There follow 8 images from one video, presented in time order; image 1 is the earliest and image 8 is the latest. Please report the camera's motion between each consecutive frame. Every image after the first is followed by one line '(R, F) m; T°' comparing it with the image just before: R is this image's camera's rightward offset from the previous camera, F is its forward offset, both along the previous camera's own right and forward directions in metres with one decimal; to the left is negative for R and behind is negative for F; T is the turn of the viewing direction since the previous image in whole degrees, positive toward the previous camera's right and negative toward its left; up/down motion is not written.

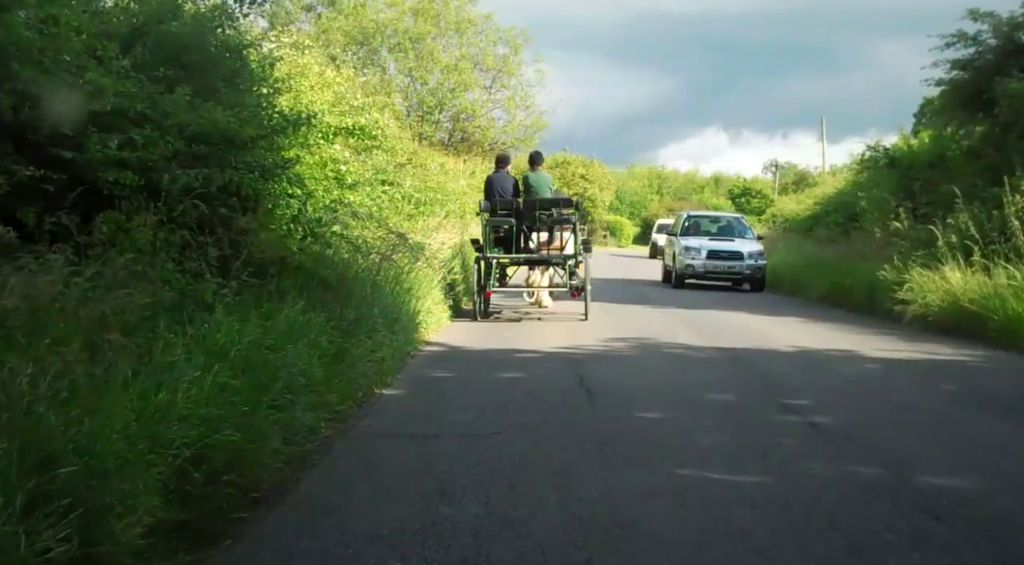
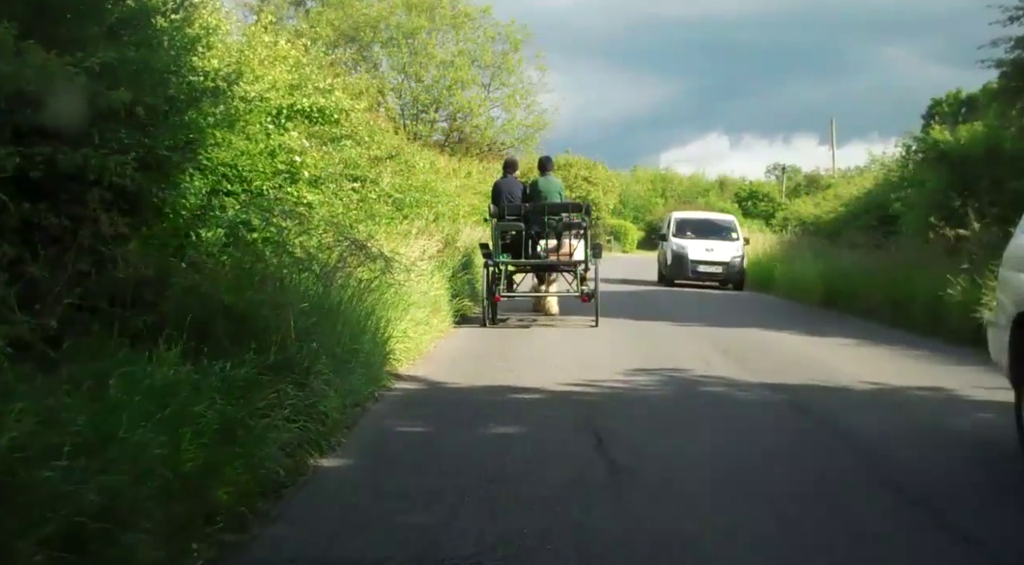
(+0.1, +3.0) m; 0°
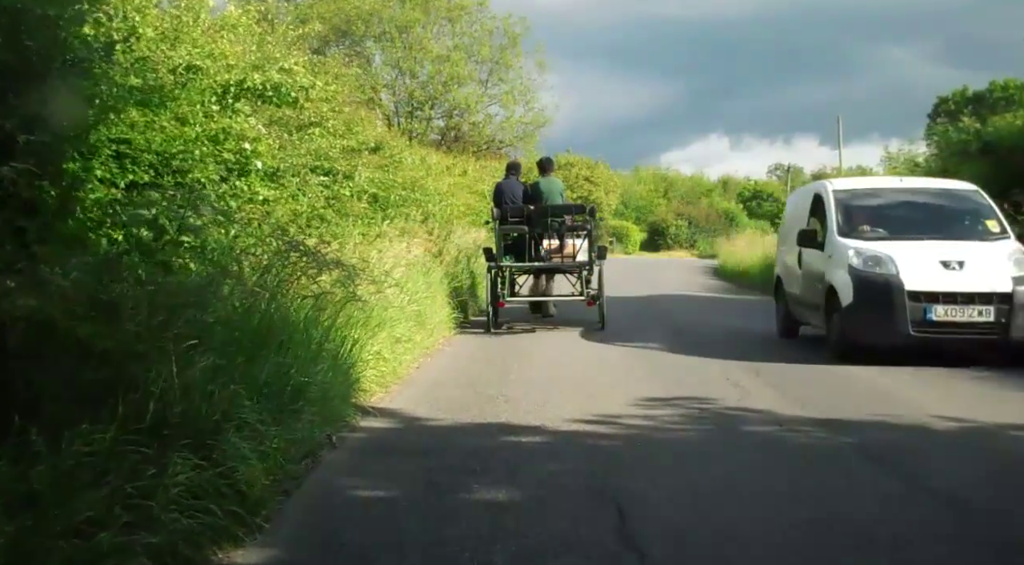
(+0.1, +2.1) m; 0°
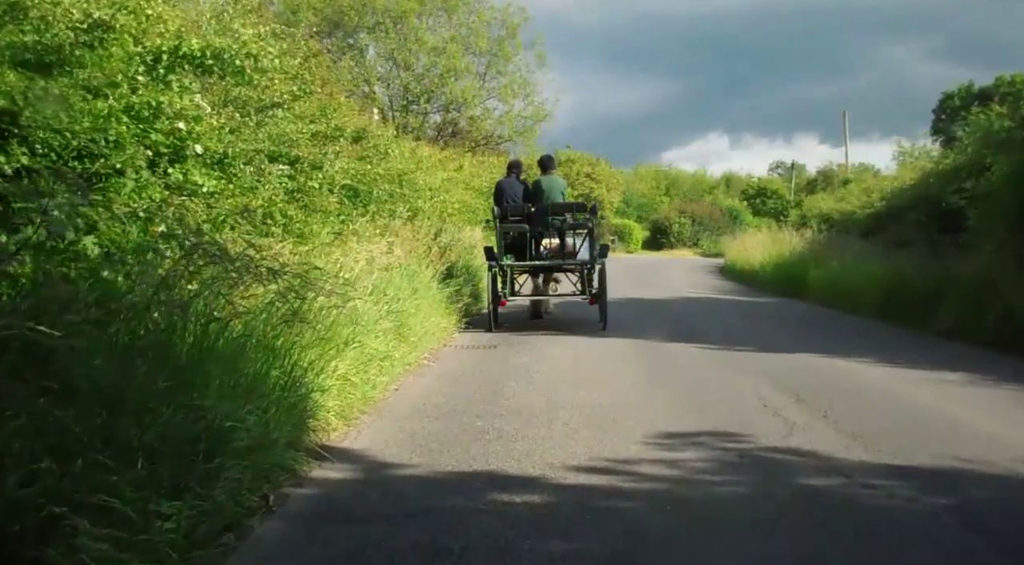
(+0.1, +1.9) m; 0°
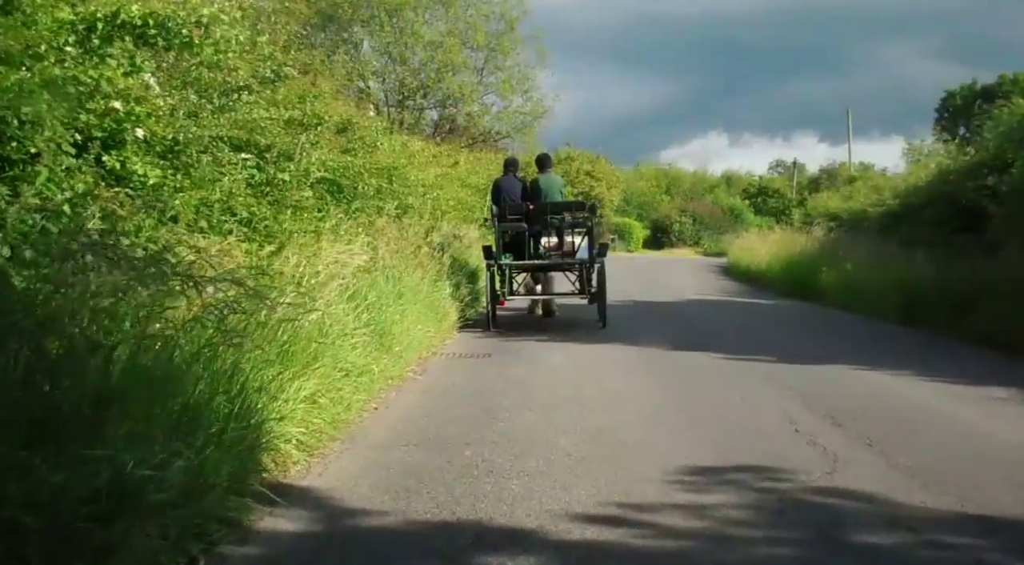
(0.0, +1.2) m; 0°
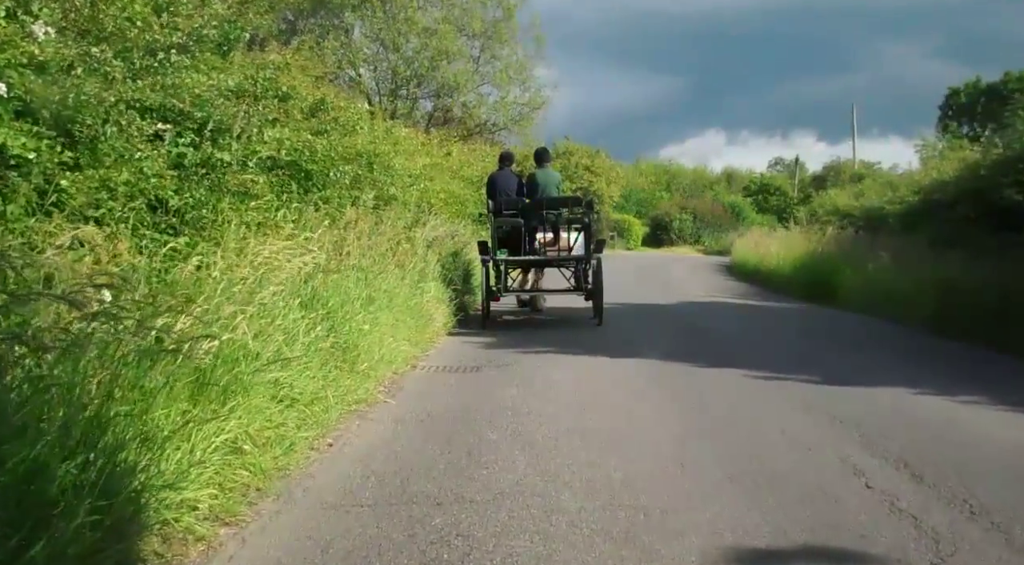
(0.0, +1.9) m; 0°
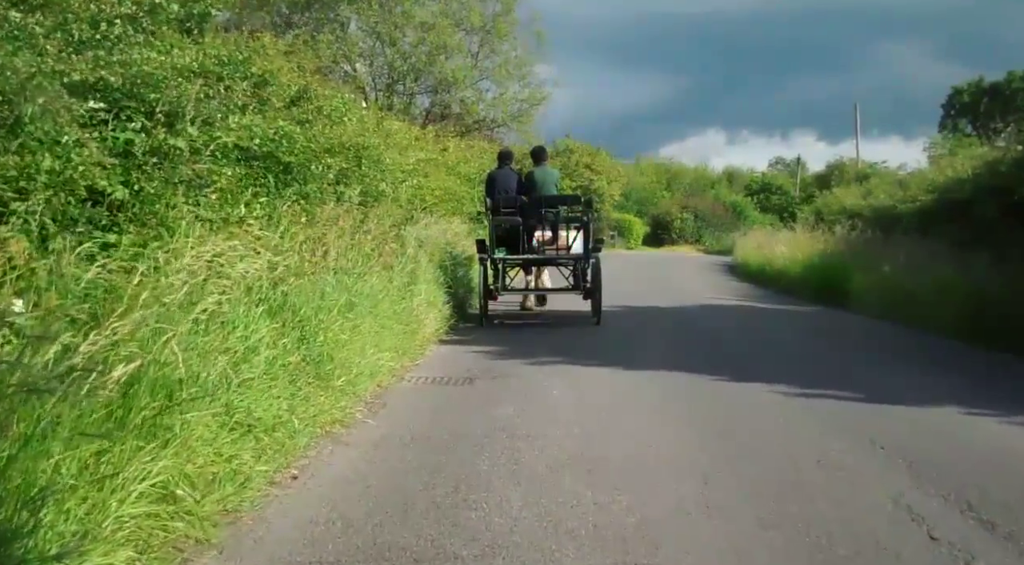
(0.0, +1.1) m; 0°
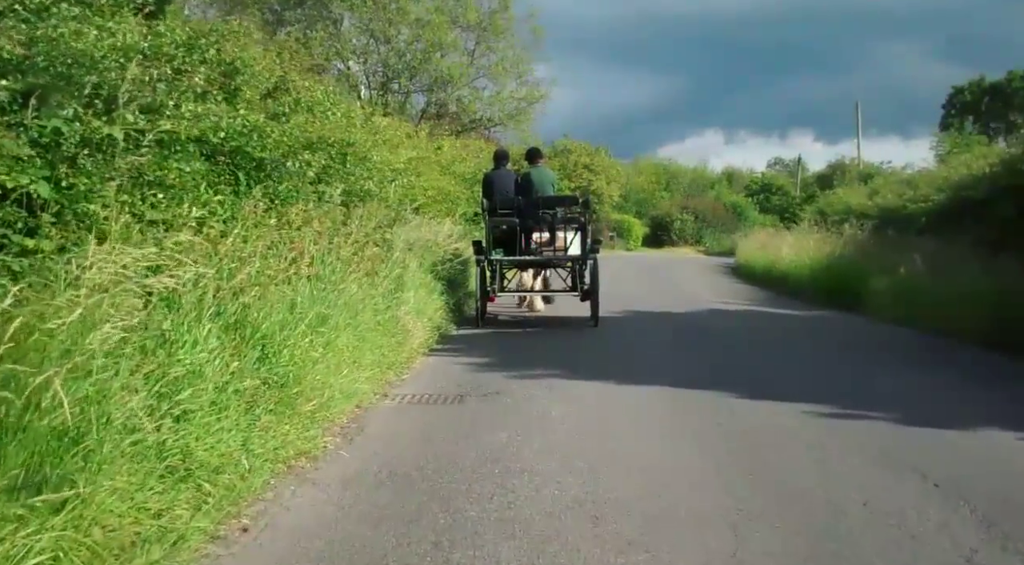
(0.0, +1.0) m; 0°
